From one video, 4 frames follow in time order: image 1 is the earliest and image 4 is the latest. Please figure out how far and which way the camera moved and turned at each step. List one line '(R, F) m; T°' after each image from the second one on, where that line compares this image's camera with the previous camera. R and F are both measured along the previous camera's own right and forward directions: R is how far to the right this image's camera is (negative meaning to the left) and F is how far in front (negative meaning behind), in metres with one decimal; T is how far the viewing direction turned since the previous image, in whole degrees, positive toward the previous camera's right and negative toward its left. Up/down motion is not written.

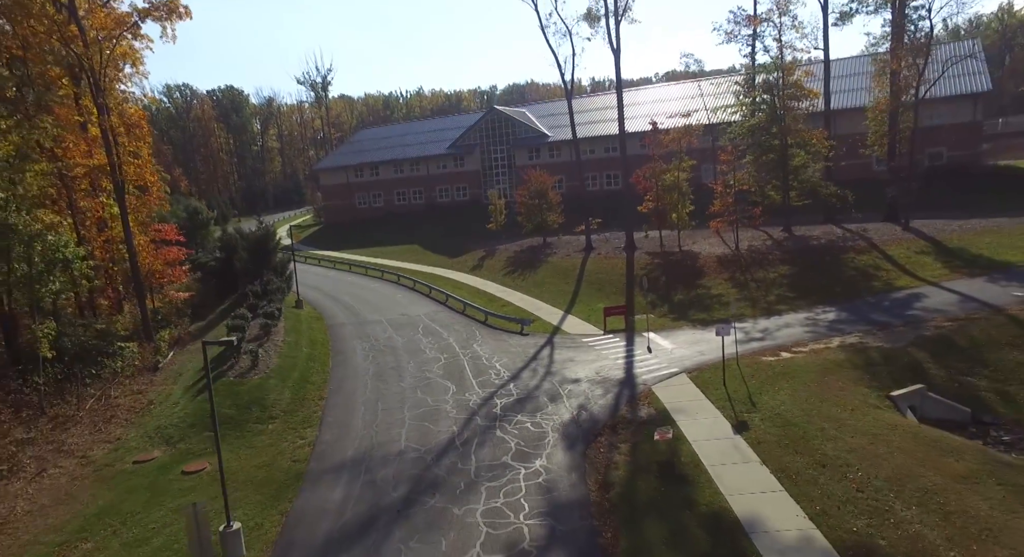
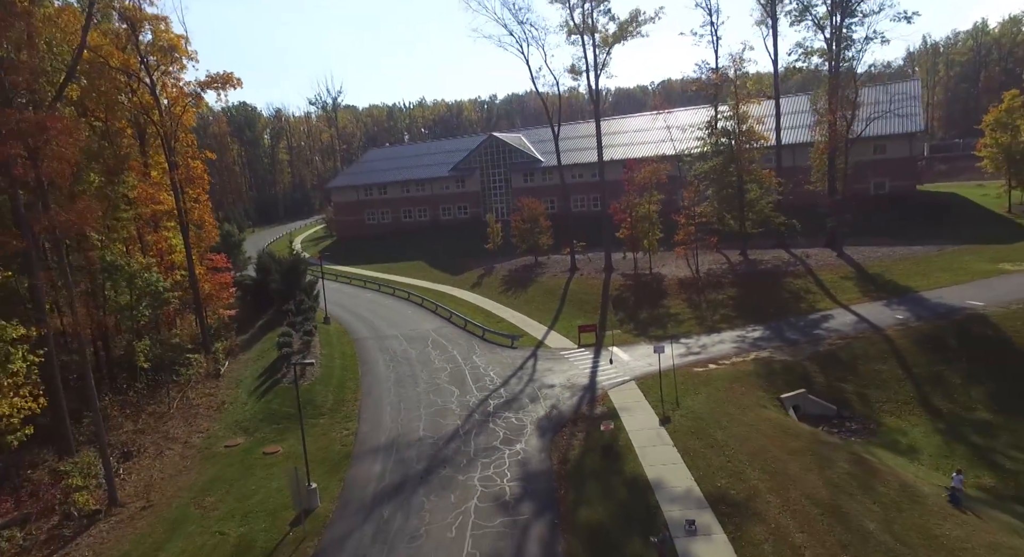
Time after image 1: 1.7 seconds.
(+0.4, -5.3) m; 0°
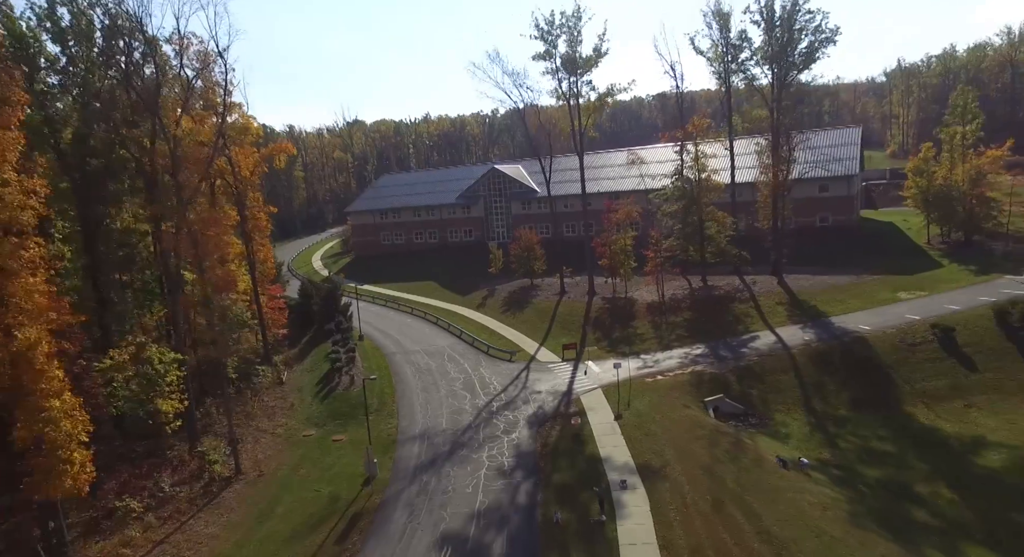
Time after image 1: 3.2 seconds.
(+0.2, -7.6) m; 0°
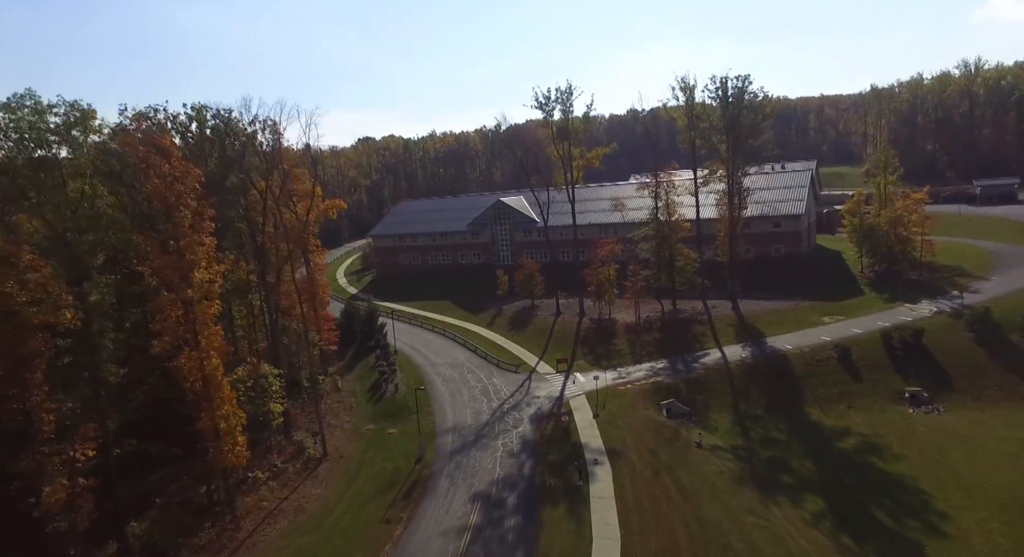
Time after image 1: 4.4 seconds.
(-0.4, -9.8) m; 0°
